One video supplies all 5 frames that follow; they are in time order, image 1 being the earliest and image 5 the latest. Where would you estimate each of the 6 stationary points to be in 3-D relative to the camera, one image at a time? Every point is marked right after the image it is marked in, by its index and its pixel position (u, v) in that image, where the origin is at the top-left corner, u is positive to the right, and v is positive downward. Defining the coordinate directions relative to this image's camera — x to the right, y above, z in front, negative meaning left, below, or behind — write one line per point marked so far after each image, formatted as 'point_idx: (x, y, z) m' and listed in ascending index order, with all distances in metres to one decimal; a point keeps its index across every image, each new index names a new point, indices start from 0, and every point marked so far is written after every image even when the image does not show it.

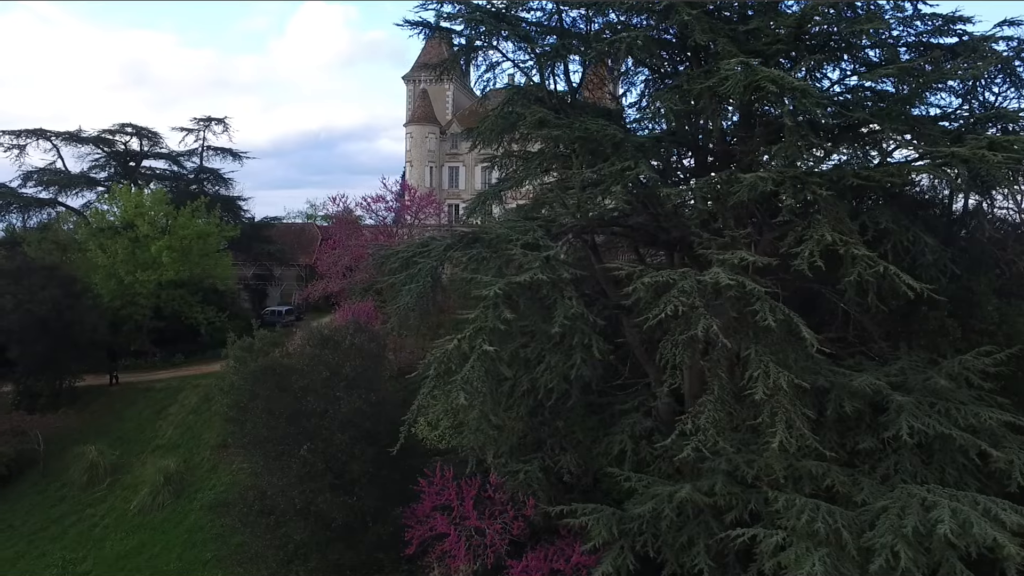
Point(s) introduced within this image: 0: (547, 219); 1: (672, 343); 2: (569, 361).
0: (+0.6, +1.1, +10.9) m
1: (+2.1, -0.7, +8.7) m
2: (+0.8, -1.0, +9.6) m
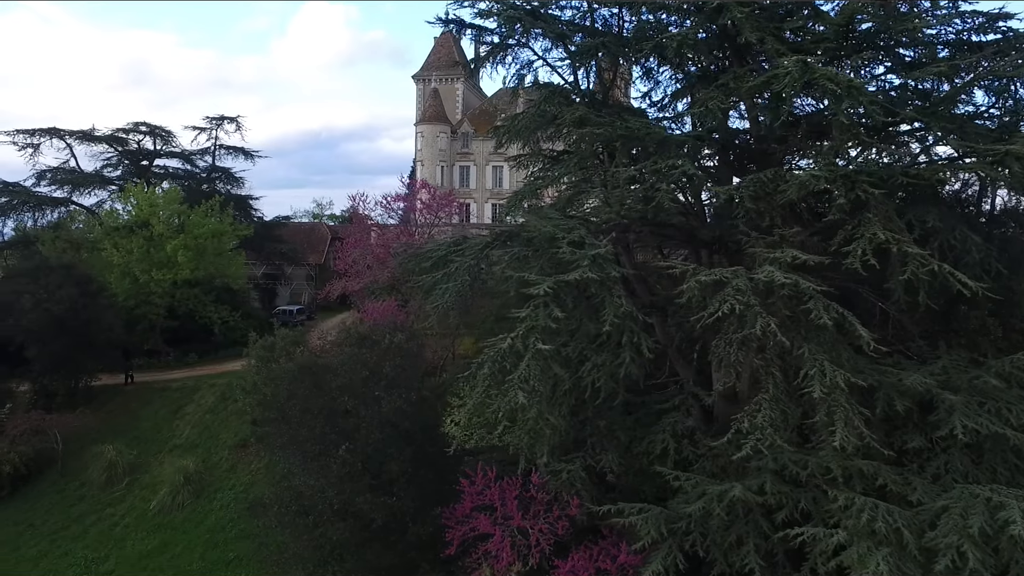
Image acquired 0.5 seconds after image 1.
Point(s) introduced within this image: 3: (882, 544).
0: (+1.3, +1.1, +10.9) m
1: (+2.8, -0.7, +8.7) m
2: (+1.5, -1.0, +9.6) m
3: (+4.1, -2.9, +7.5) m
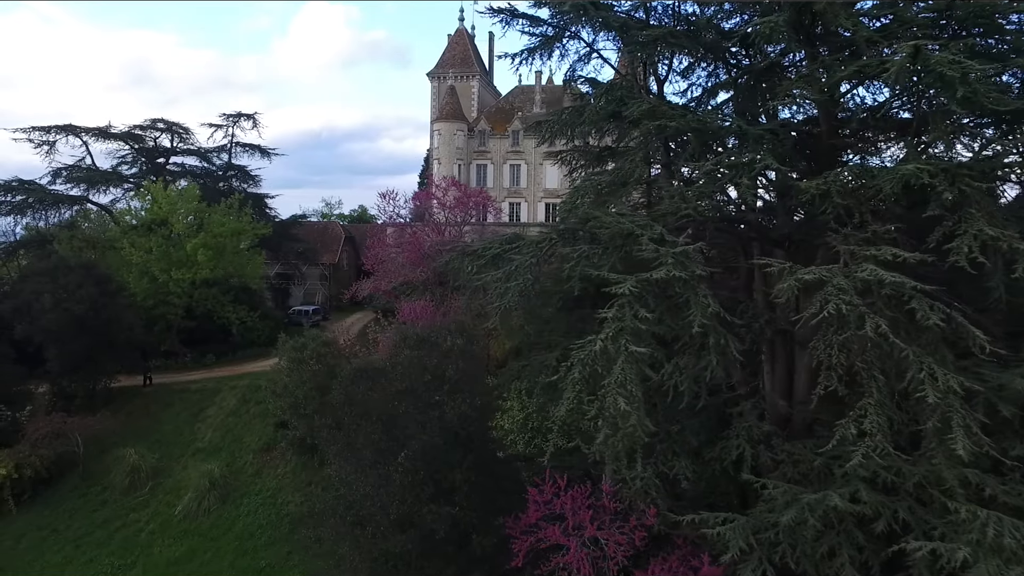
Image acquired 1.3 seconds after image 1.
0: (+2.3, +1.2, +10.4) m
1: (+3.8, -0.7, +8.2) m
2: (+2.6, -1.0, +9.1) m
3: (+5.2, -2.9, +7.1) m
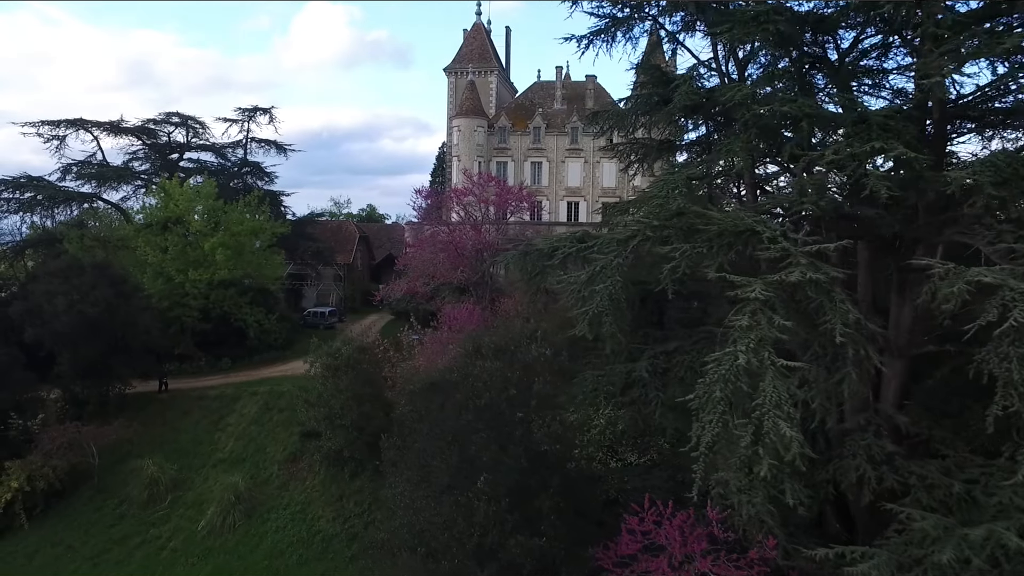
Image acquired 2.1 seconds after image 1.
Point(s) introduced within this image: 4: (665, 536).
0: (+3.6, +1.1, +9.3) m
1: (+5.1, -0.7, +7.1) m
2: (+3.8, -1.1, +7.9) m
3: (+6.5, -2.9, +5.9) m
4: (+2.0, -3.3, +8.8) m
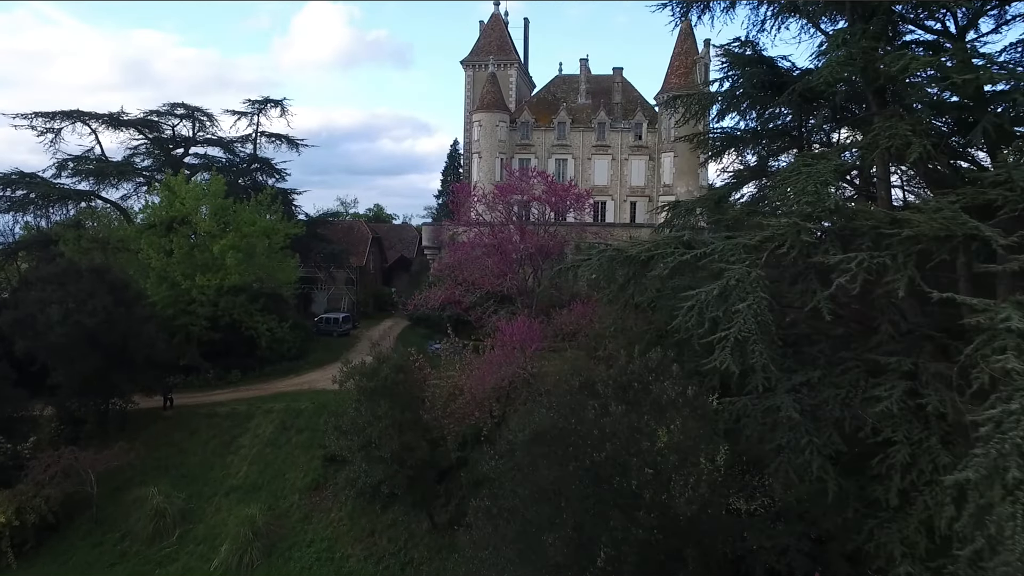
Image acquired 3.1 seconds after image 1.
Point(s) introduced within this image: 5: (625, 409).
0: (+5.0, +0.9, +7.2) m
1: (+6.5, -0.9, +5.0) m
2: (+5.2, -1.3, +5.8) m
3: (+7.9, -3.1, +3.8) m
4: (+3.4, -3.5, +6.7) m
5: (+1.2, -1.4, +7.6) m
